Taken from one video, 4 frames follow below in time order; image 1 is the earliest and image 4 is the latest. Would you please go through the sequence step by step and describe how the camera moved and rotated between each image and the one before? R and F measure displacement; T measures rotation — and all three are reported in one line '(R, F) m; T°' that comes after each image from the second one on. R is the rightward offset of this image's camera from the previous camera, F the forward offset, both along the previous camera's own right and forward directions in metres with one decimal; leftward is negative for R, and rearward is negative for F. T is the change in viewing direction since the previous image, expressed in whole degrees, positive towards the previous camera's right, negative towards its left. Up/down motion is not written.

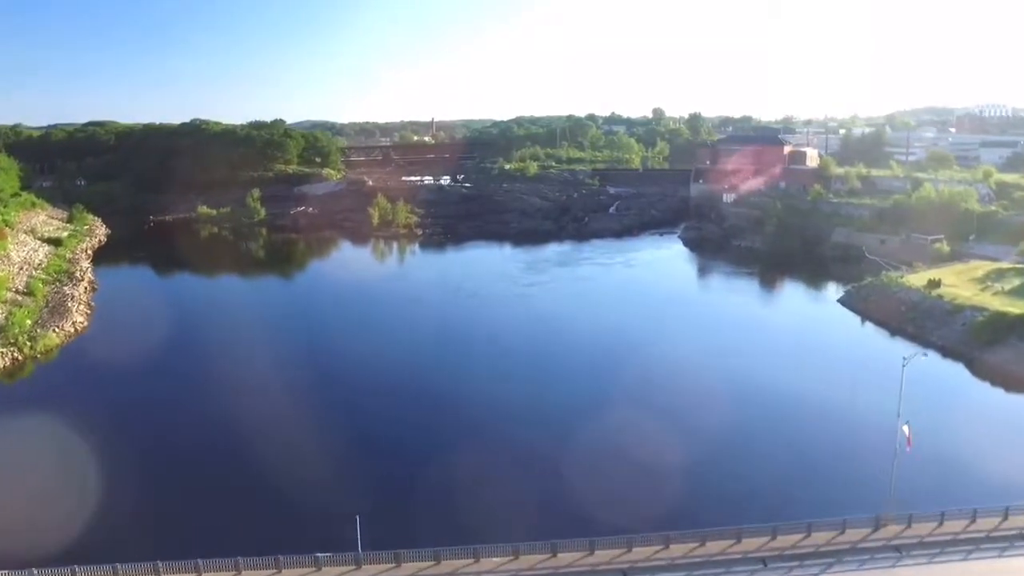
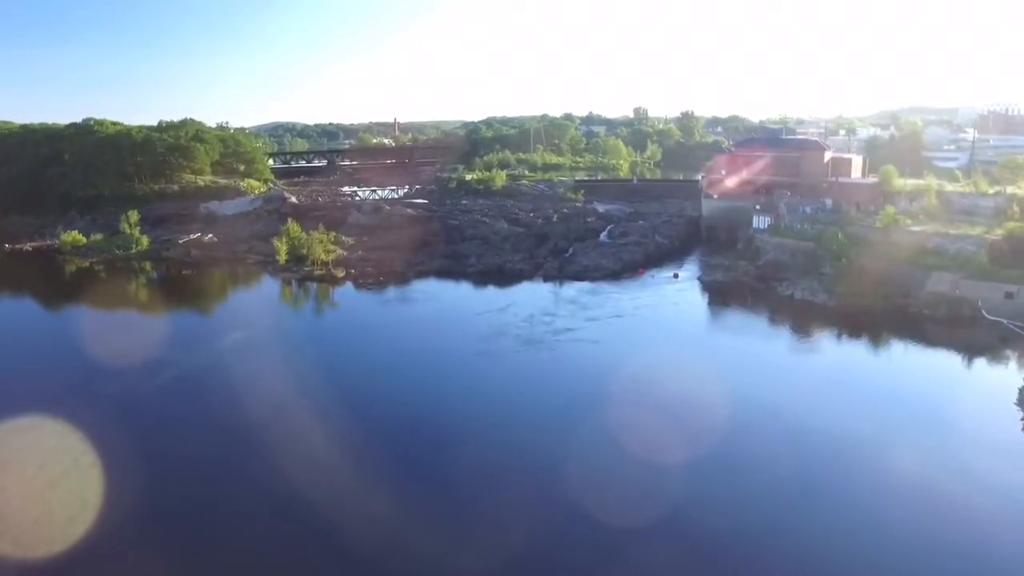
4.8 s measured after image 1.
(+0.4, +5.6) m; +2°
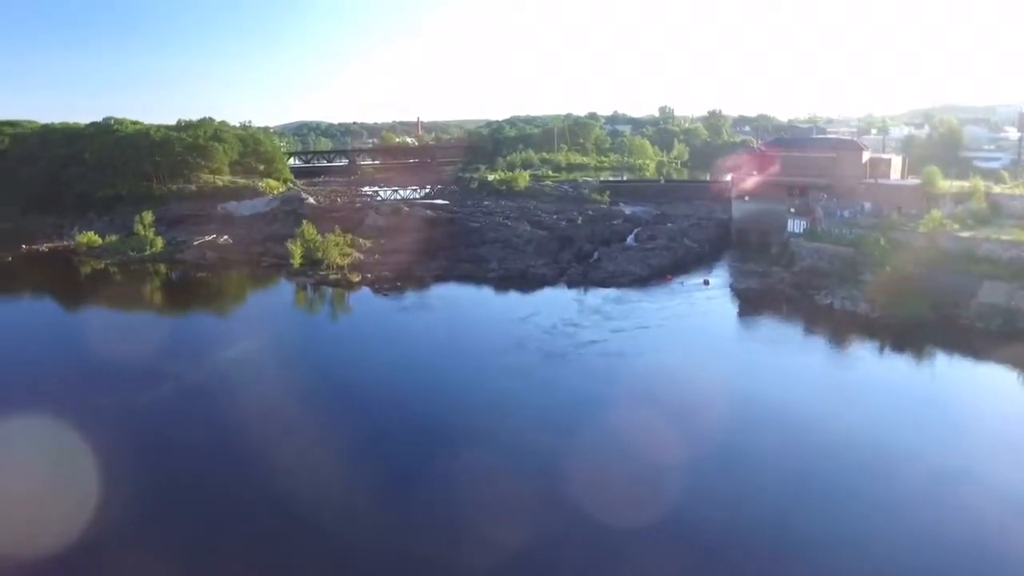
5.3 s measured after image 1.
(0.0, +0.6) m; -2°
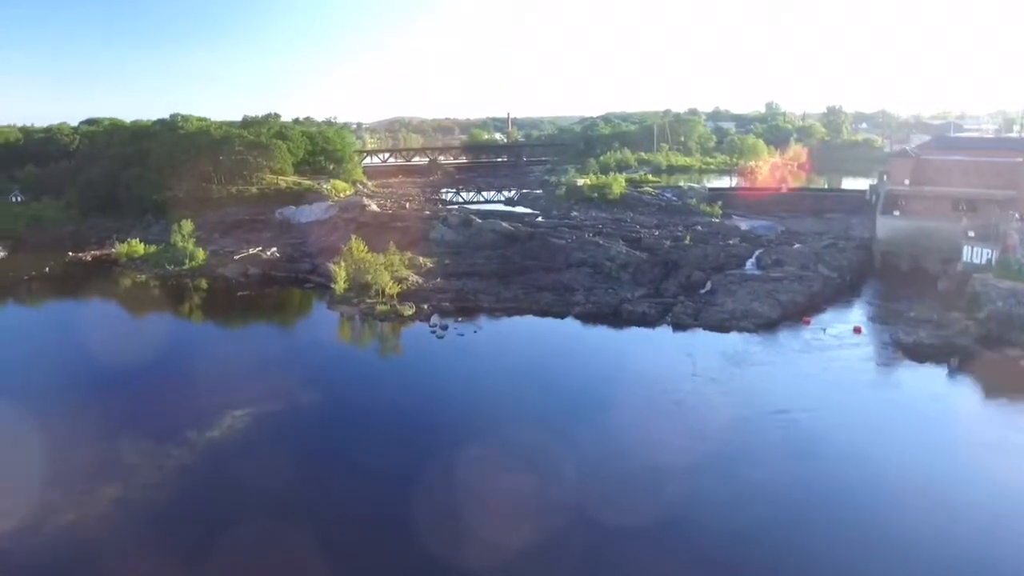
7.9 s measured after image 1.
(0.0, +2.9) m; -7°
